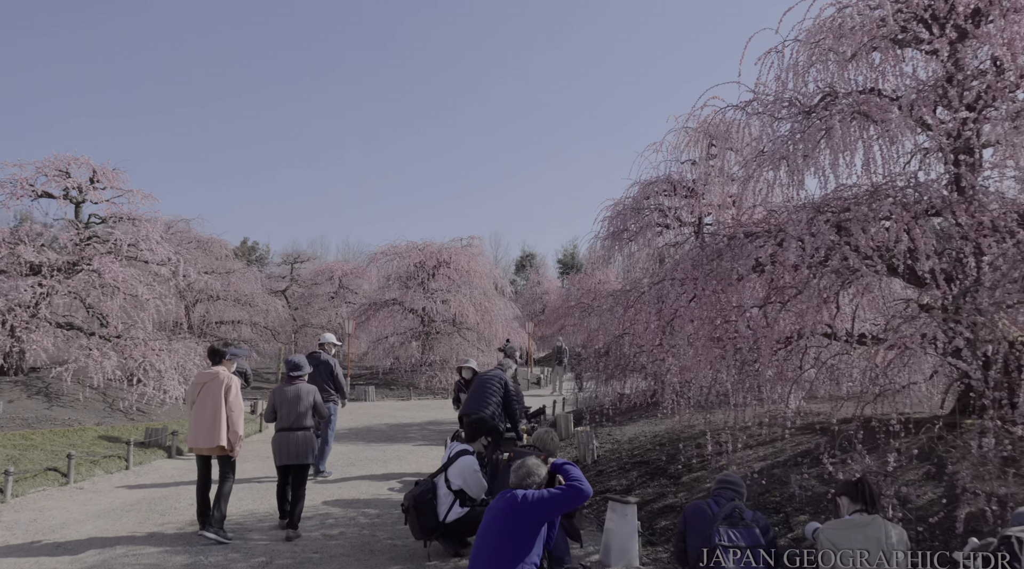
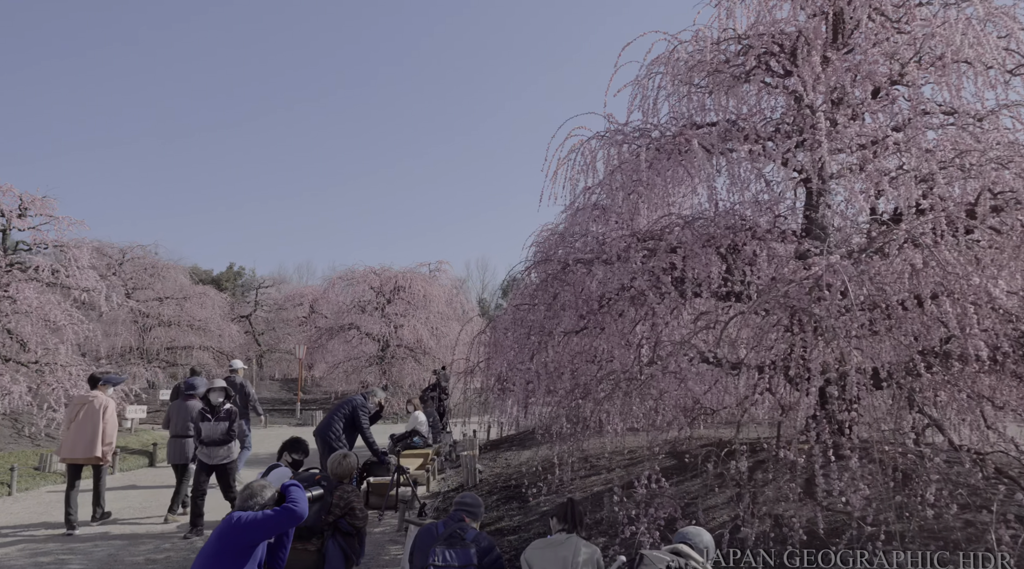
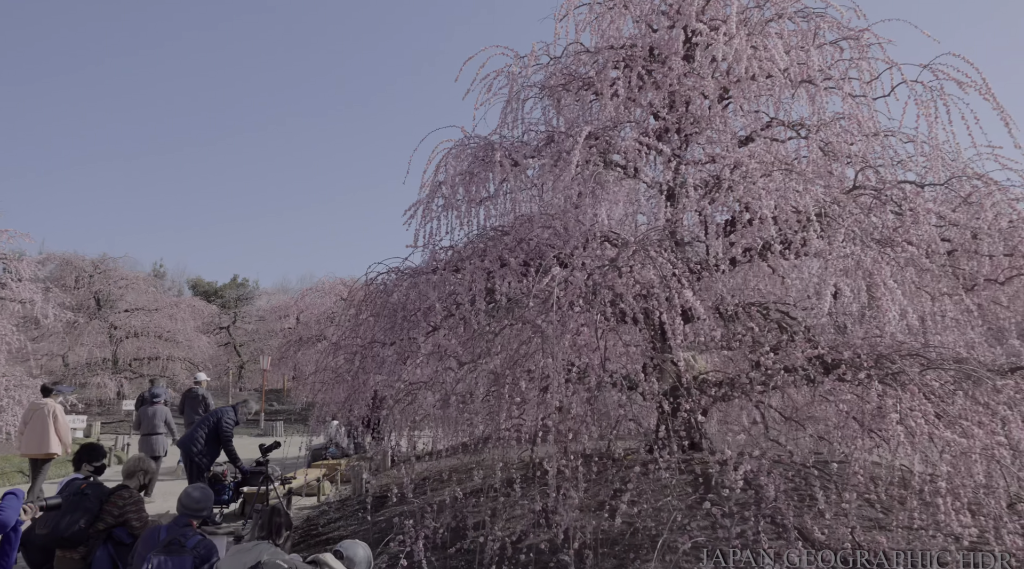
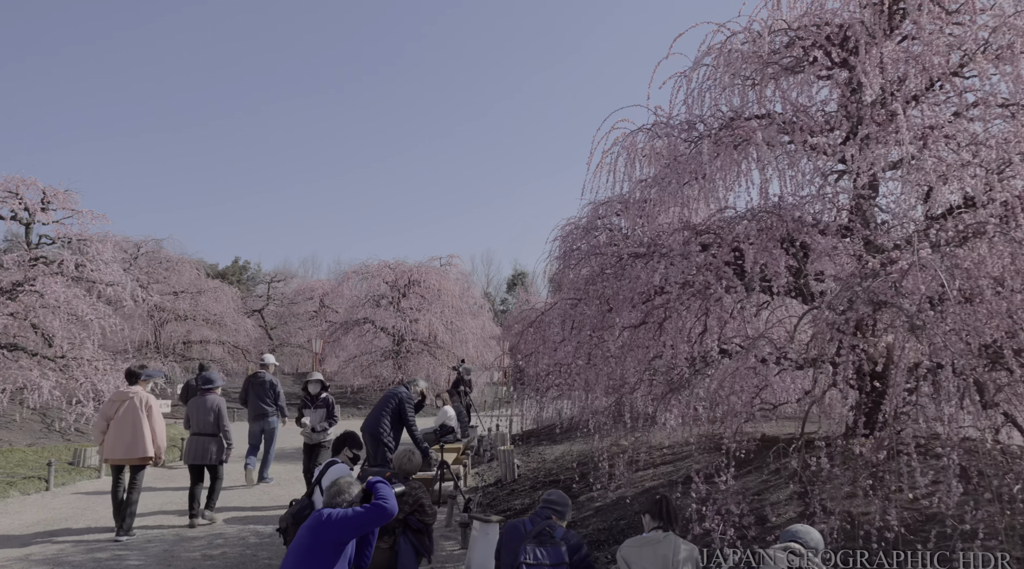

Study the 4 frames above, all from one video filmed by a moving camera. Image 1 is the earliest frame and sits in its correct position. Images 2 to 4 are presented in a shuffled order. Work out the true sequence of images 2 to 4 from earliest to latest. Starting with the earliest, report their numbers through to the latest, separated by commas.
4, 2, 3
